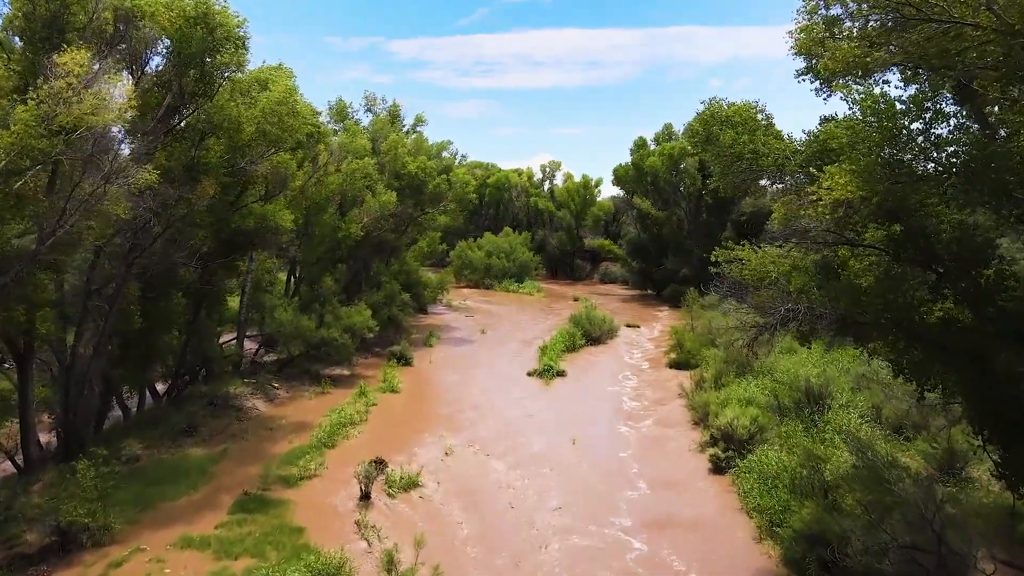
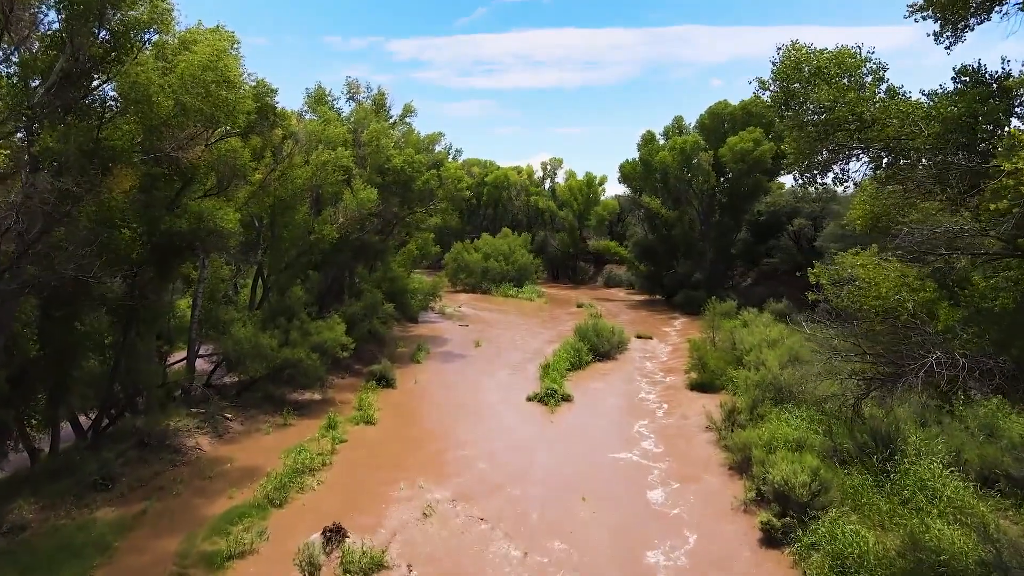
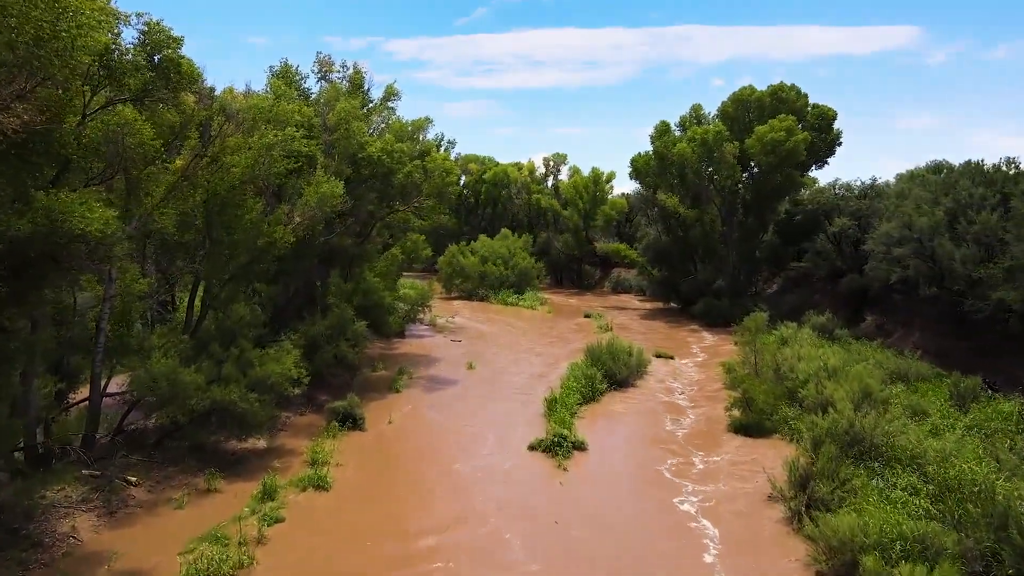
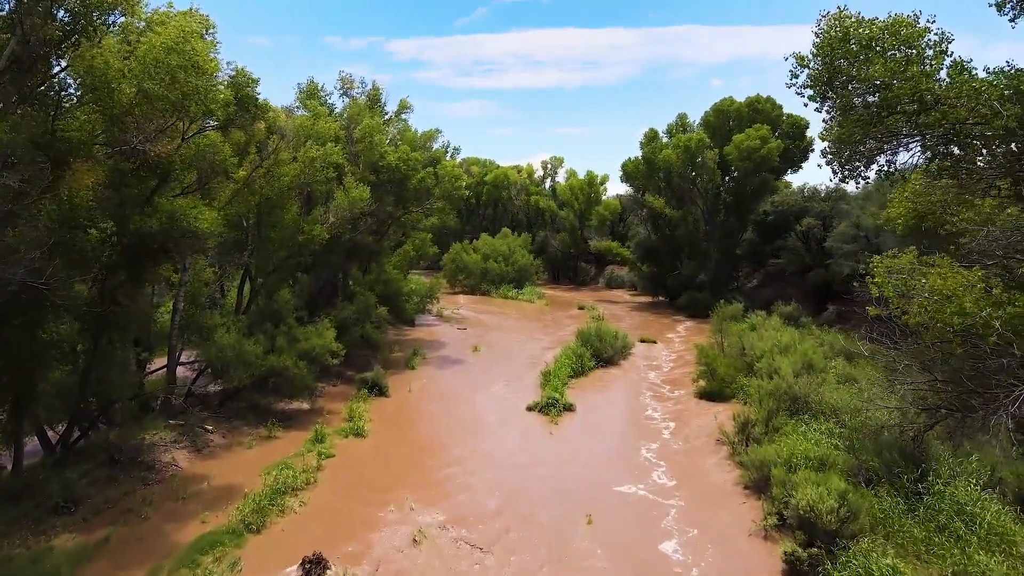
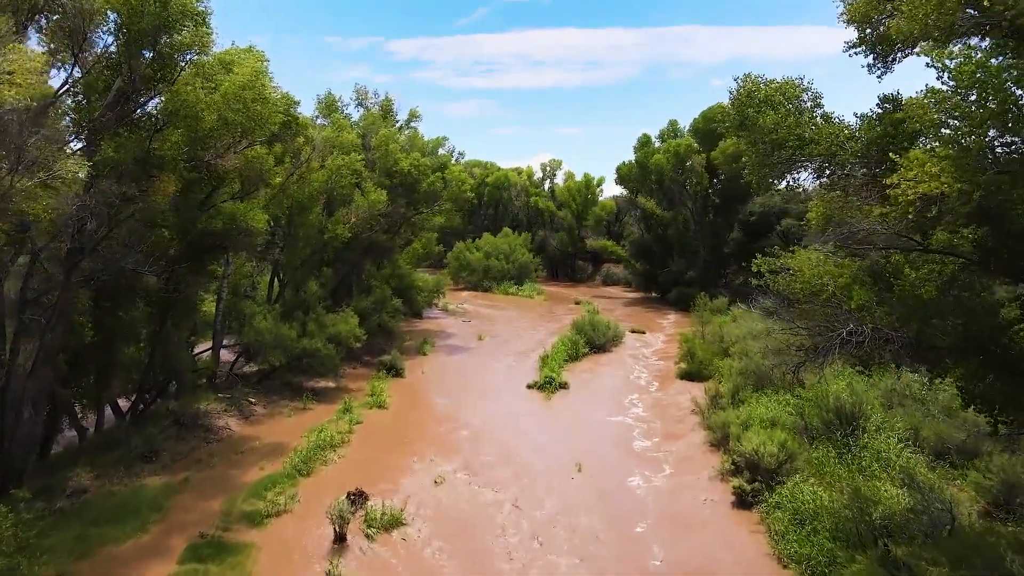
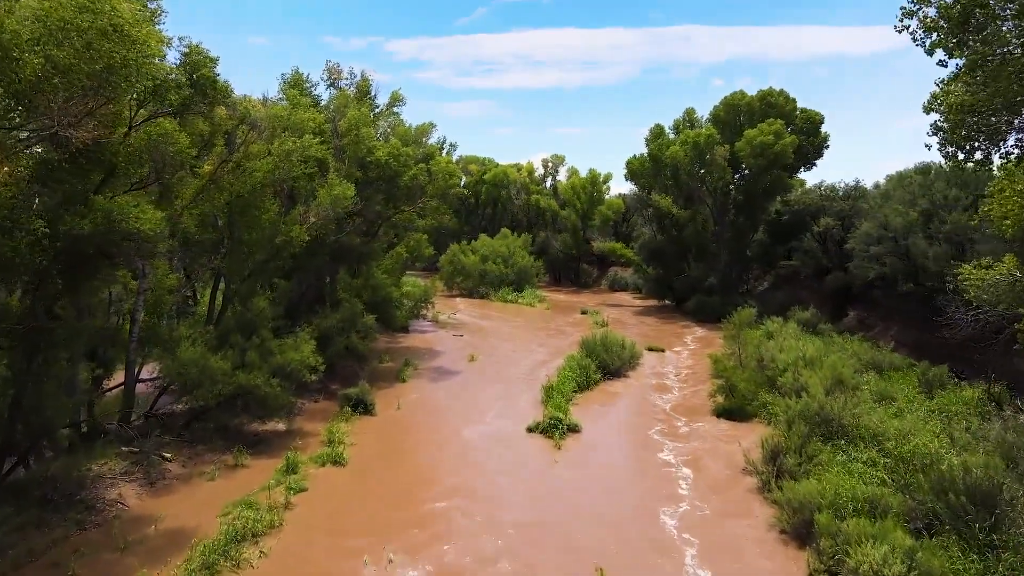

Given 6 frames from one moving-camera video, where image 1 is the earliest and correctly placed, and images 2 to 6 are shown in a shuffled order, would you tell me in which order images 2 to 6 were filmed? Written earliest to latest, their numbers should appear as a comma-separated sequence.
5, 2, 4, 6, 3
